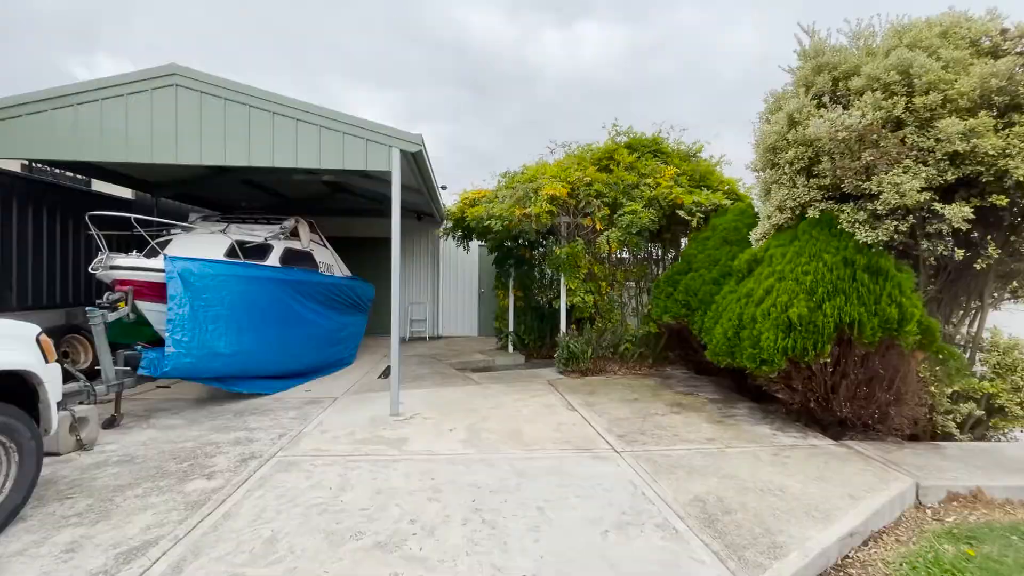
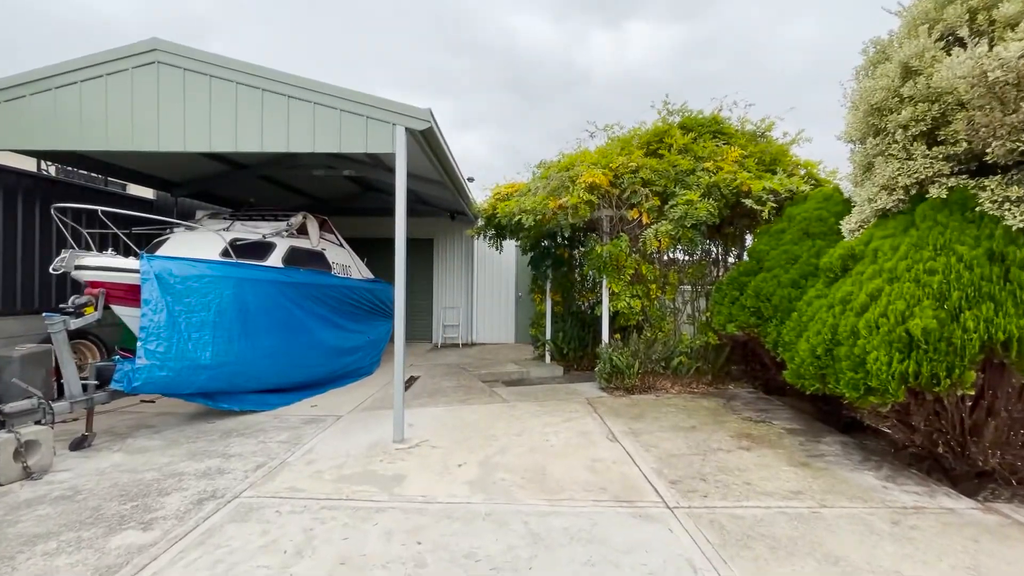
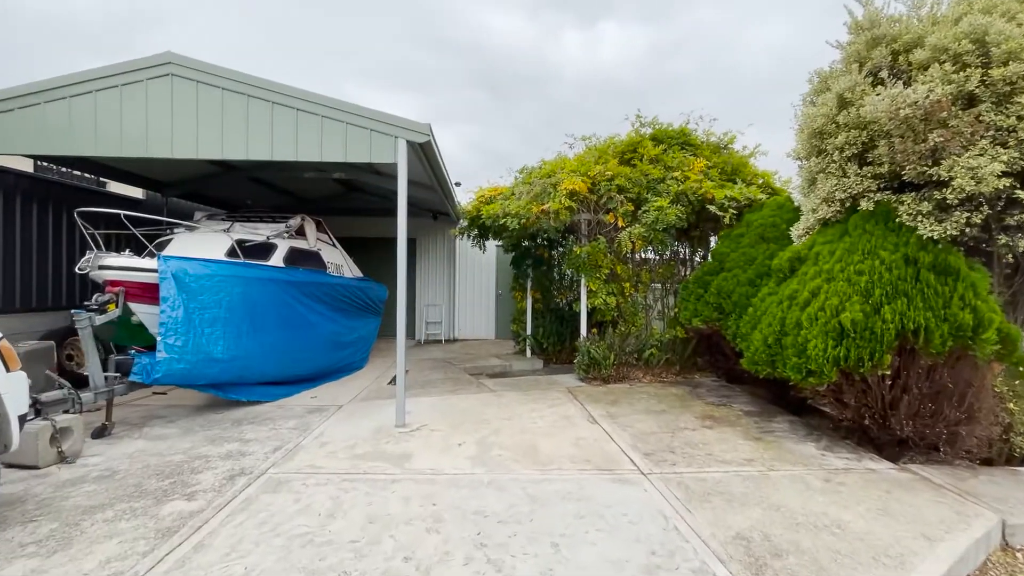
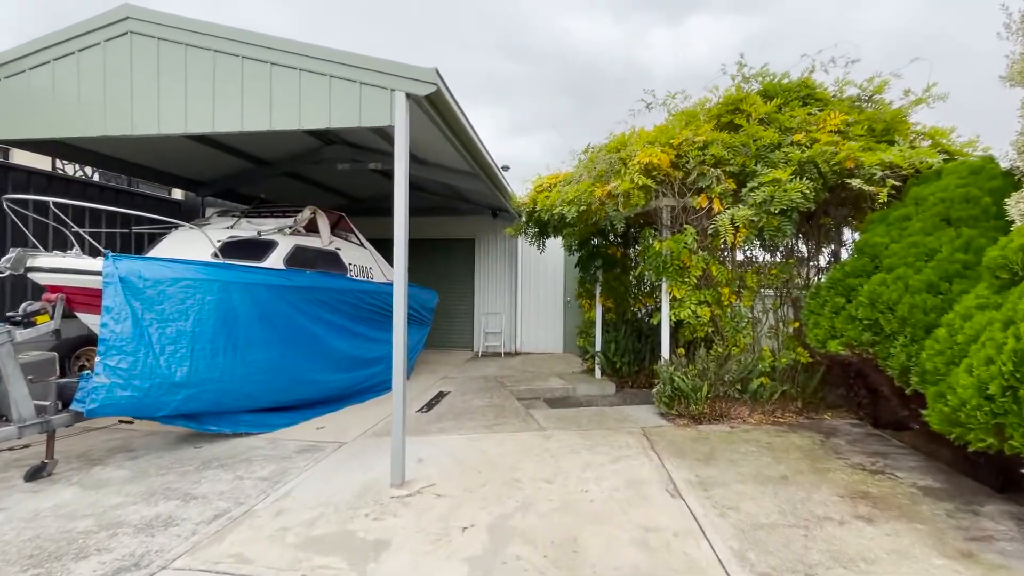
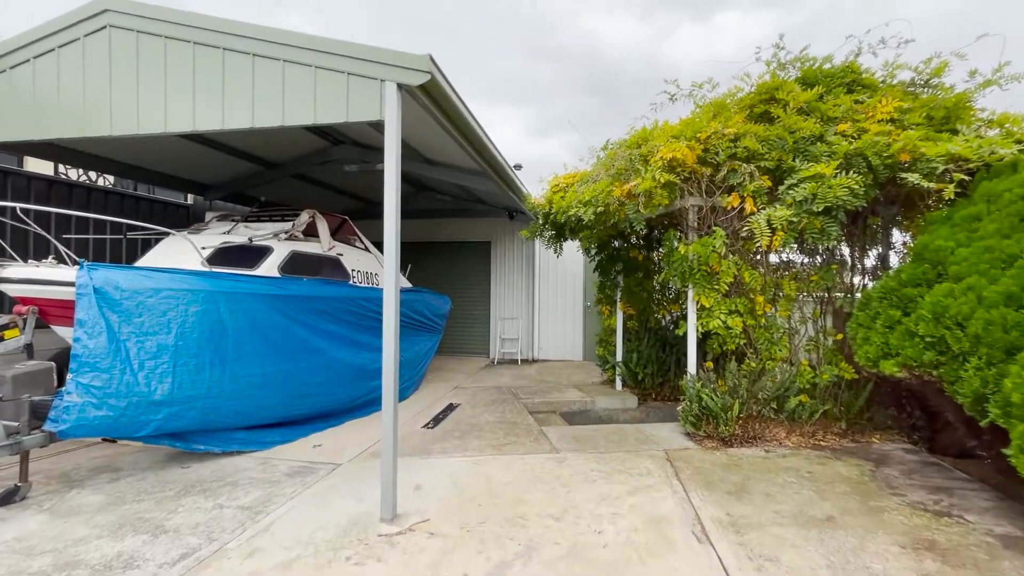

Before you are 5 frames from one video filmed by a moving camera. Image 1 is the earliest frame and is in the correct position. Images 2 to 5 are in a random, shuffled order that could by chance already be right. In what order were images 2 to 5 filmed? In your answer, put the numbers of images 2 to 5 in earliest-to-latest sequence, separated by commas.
3, 2, 4, 5
